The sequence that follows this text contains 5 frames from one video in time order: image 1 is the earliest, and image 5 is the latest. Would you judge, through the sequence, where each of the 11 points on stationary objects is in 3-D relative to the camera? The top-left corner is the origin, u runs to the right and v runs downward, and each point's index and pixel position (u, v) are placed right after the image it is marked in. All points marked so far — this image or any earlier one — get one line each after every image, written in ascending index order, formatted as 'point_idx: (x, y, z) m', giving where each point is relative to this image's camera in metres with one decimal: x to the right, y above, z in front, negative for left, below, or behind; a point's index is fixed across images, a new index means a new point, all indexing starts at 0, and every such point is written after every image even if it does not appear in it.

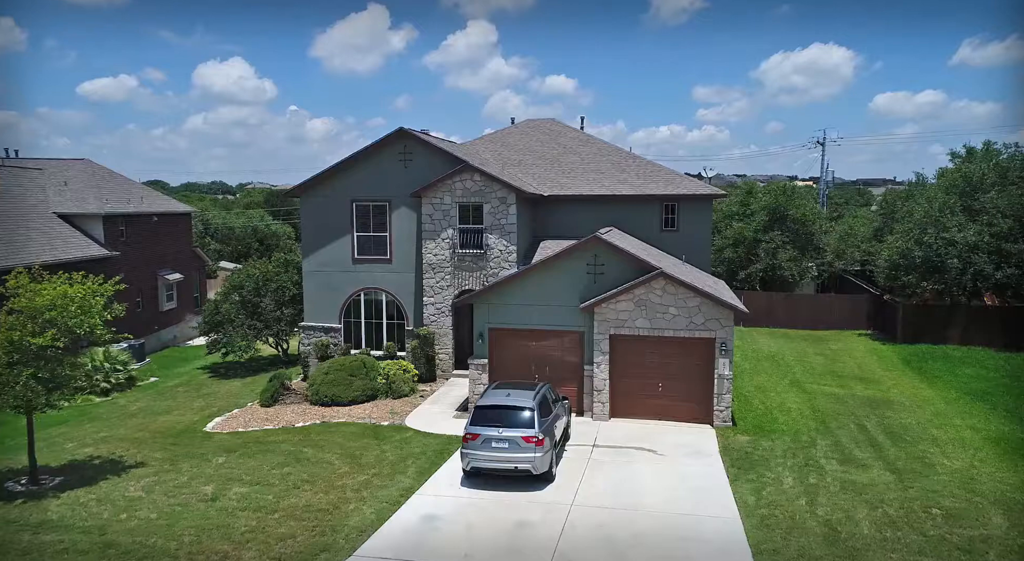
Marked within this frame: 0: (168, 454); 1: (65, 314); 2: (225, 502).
0: (-8.0, -4.0, +16.7) m
1: (-8.6, -0.6, +13.8) m
2: (-5.2, -4.0, +13.1) m
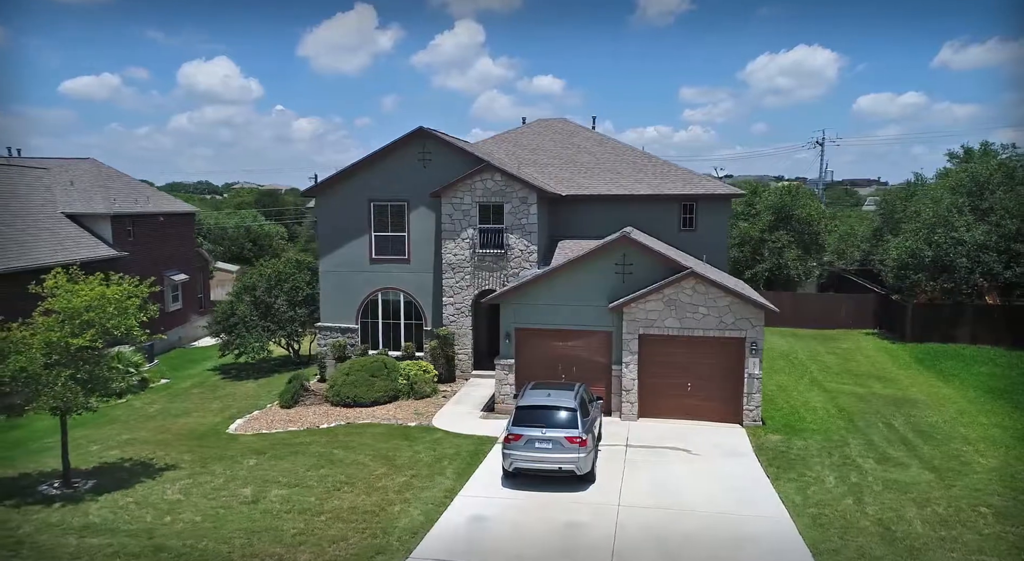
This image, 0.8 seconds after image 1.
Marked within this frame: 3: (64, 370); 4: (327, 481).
0: (-7.2, -4.0, +16.5) m
1: (-7.8, -0.6, +13.6) m
2: (-4.4, -4.0, +13.0) m
3: (-8.1, -1.6, +13.1) m
4: (-3.6, -4.0, +14.2) m
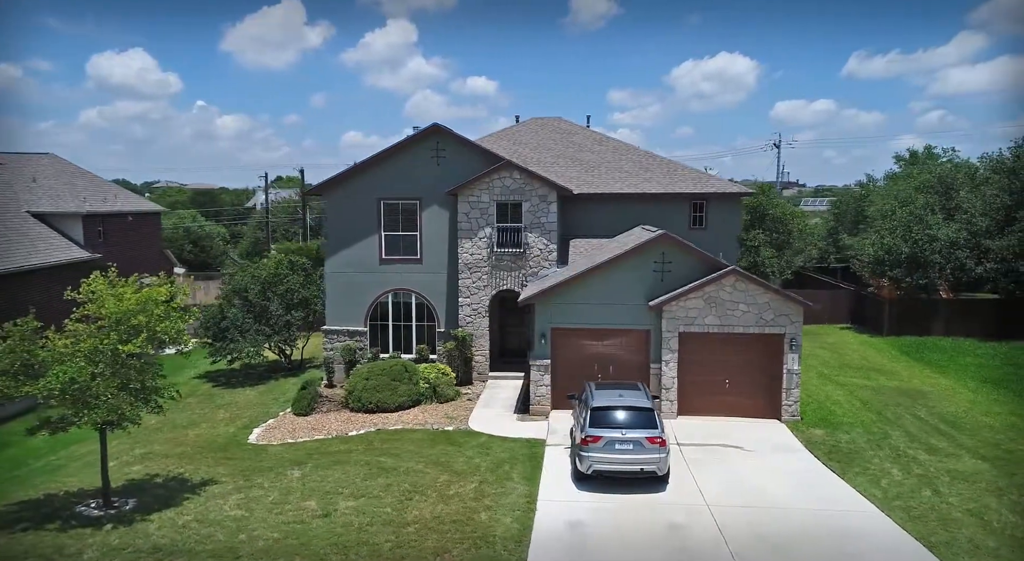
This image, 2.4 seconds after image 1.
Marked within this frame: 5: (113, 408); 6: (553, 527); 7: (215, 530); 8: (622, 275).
0: (-6.0, -4.1, +15.5) m
1: (-6.3, -0.7, +12.6) m
2: (-2.9, -4.0, +12.3) m
3: (-6.7, -1.7, +12.1) m
4: (-2.3, -4.0, +13.6) m
5: (-6.6, -2.1, +12.0) m
6: (+0.7, -4.0, +11.8) m
7: (-4.8, -4.1, +11.8) m
8: (+2.8, +0.2, +18.2) m
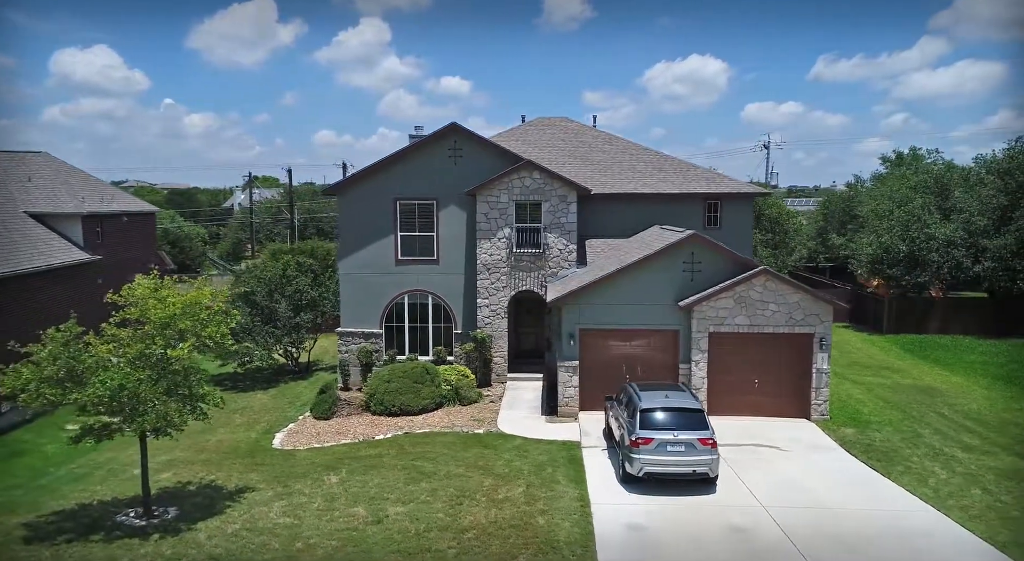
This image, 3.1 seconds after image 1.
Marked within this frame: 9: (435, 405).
0: (-5.2, -4.1, +15.1) m
1: (-5.4, -0.7, +12.2) m
2: (-1.9, -4.1, +12.1) m
3: (-5.7, -1.7, +11.7) m
4: (-1.3, -4.0, +13.4) m
5: (-5.7, -2.2, +11.6) m
6: (+1.6, -4.0, +11.7) m
7: (-3.9, -4.1, +11.5) m
8: (+3.5, +0.1, +18.2) m
9: (-2.2, -3.4, +20.0) m
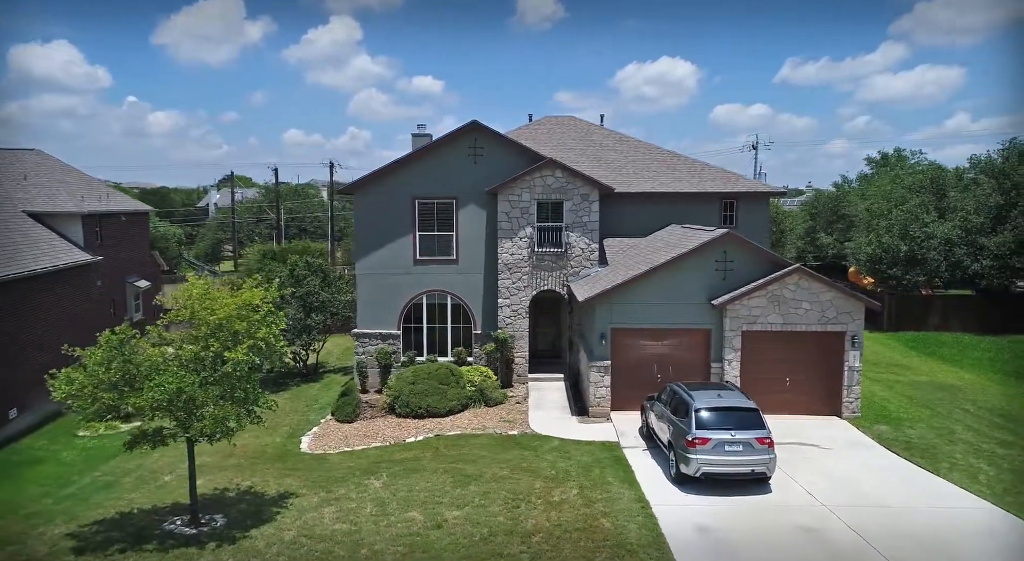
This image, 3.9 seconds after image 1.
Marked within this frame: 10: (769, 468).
0: (-4.3, -4.1, +14.7) m
1: (-4.3, -0.7, +11.8) m
2: (-0.9, -4.1, +11.8) m
3: (-4.6, -1.7, +11.3) m
4: (-0.3, -4.0, +13.1) m
5: (-4.6, -2.2, +11.2) m
6: (+2.7, -4.0, +11.5) m
7: (-2.8, -4.1, +11.1) m
8: (+4.3, +0.2, +18.1) m
9: (-1.4, -3.4, +19.7) m
10: (+4.7, -3.4, +13.1) m
